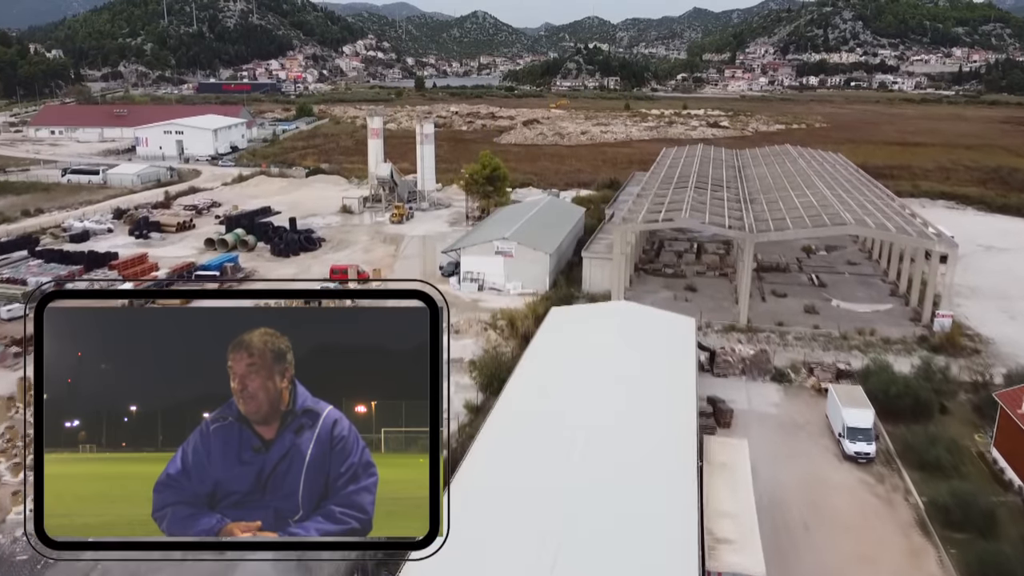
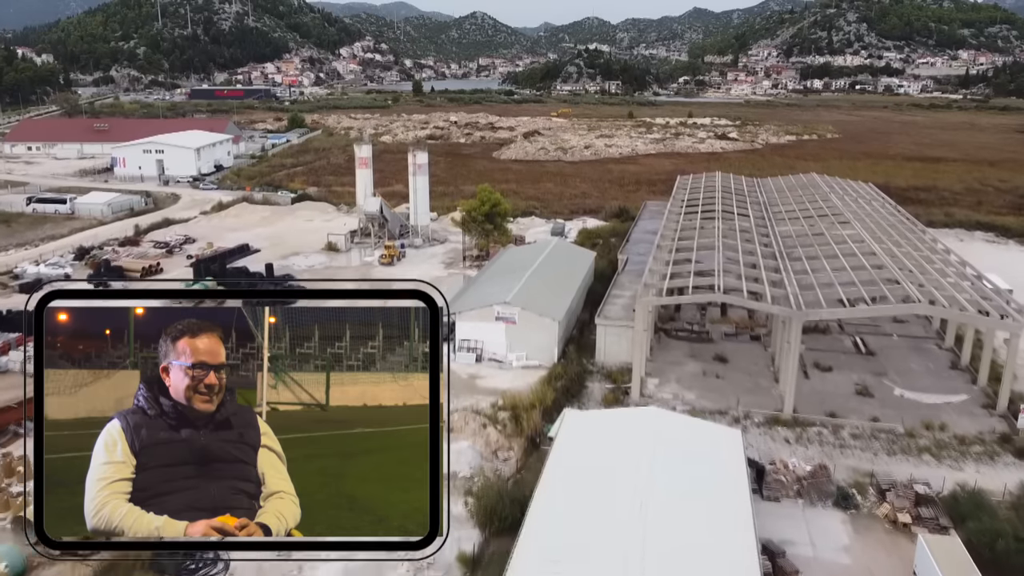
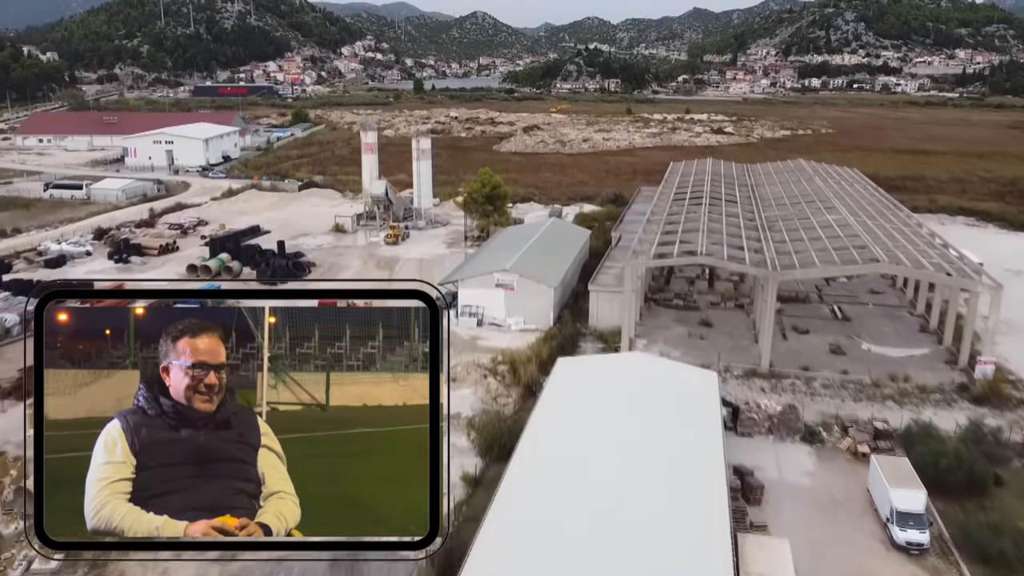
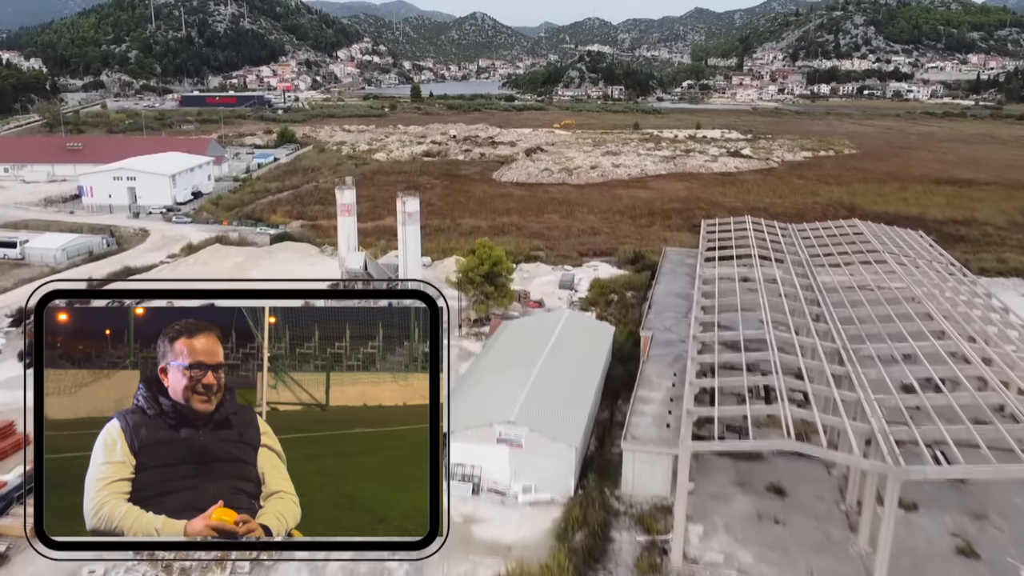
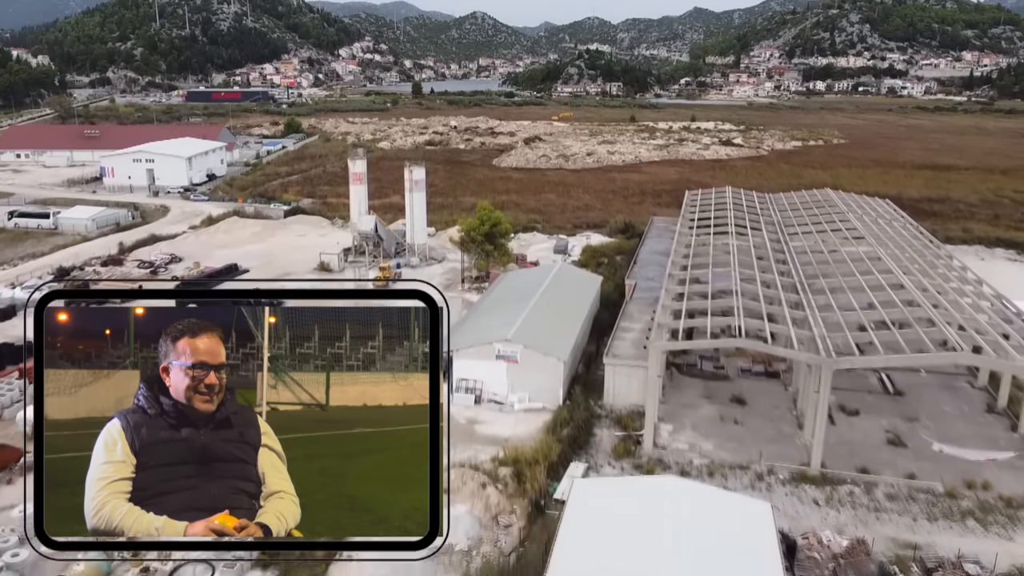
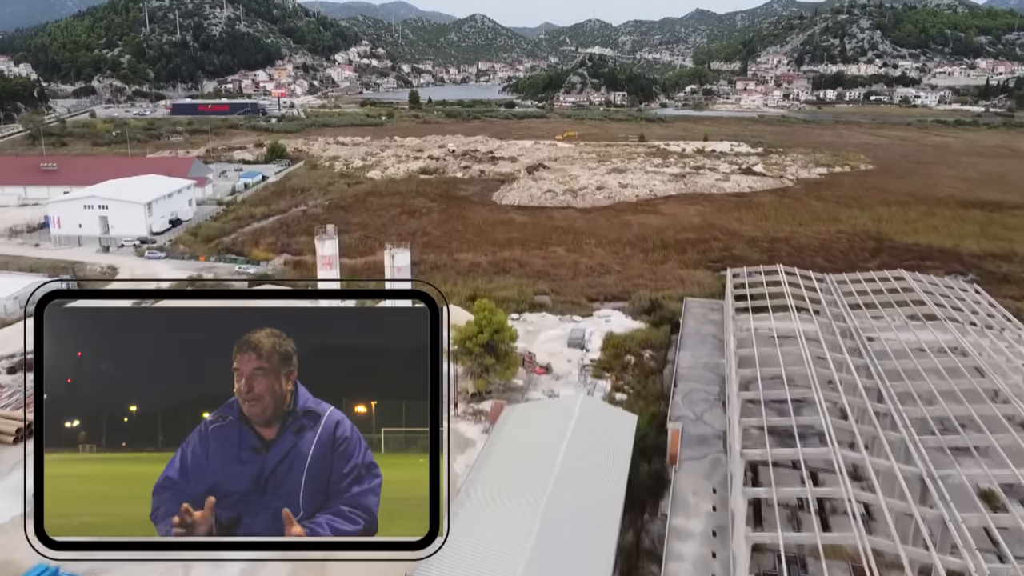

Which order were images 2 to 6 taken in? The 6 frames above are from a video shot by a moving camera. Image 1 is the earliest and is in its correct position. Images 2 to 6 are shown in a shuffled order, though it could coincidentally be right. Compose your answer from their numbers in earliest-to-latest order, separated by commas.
3, 2, 5, 4, 6
